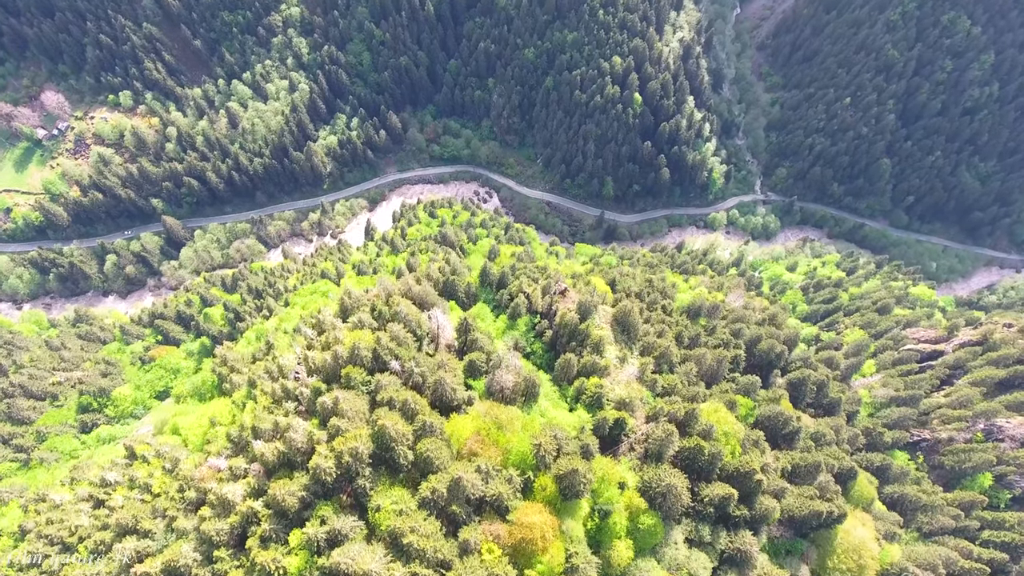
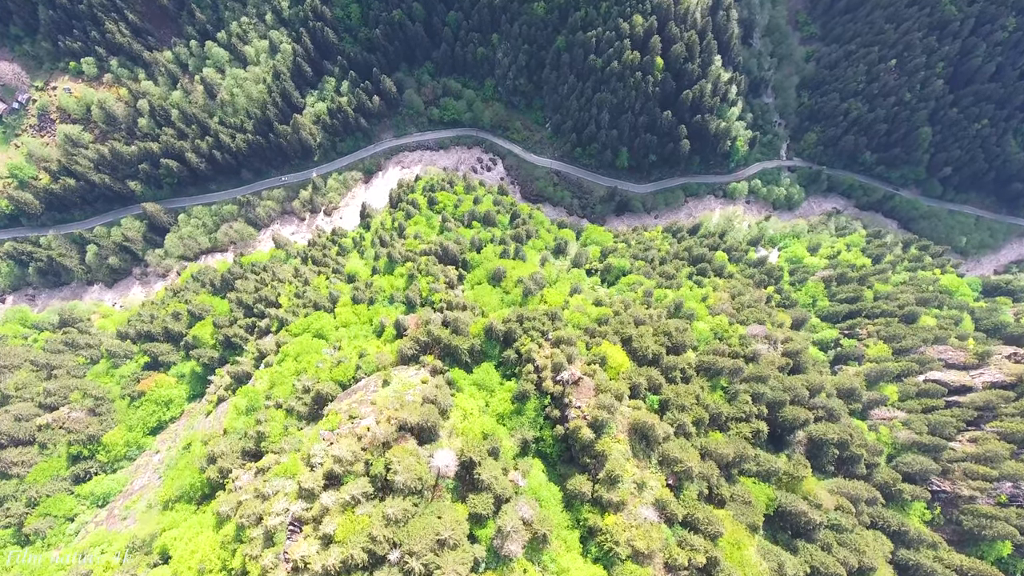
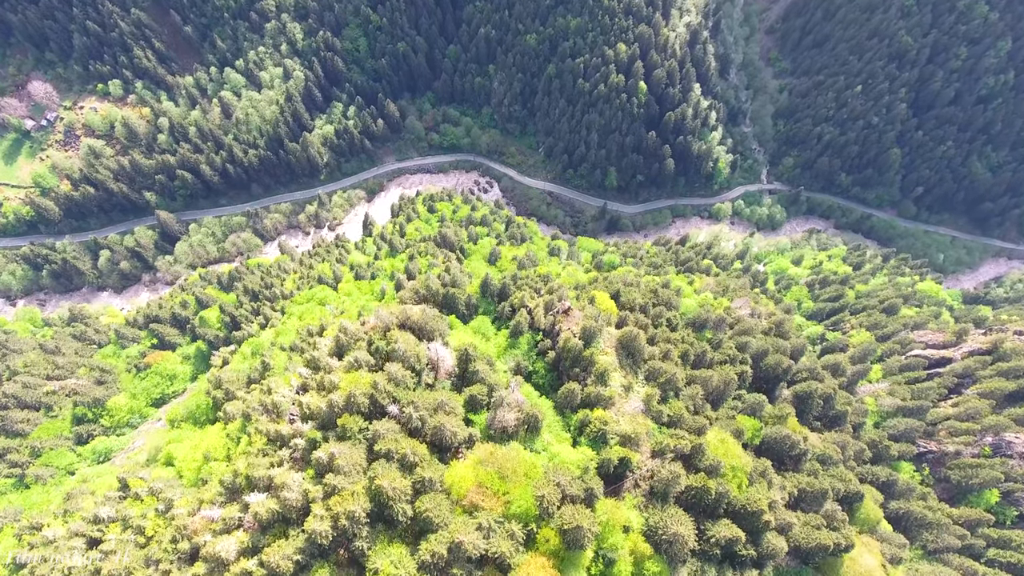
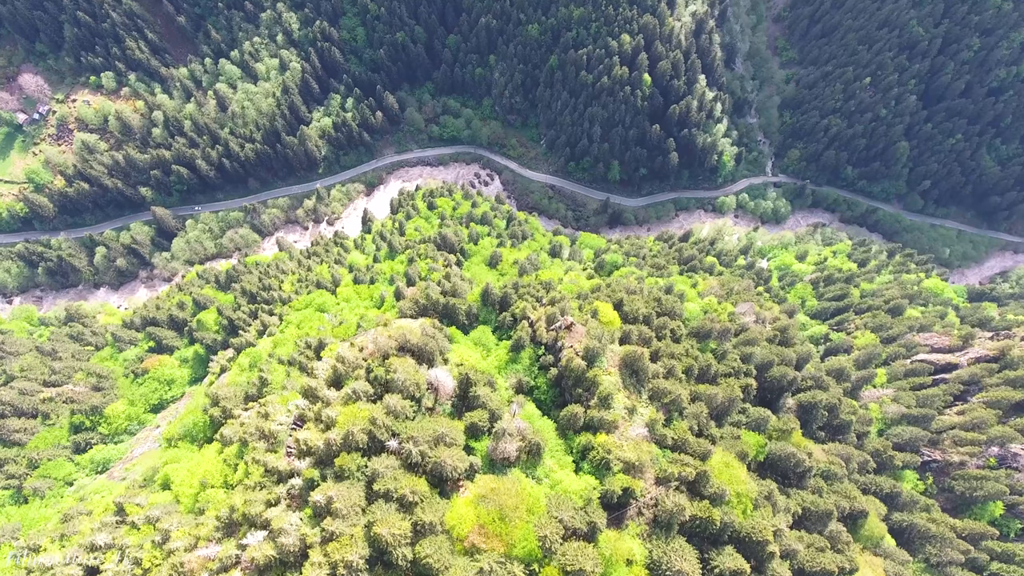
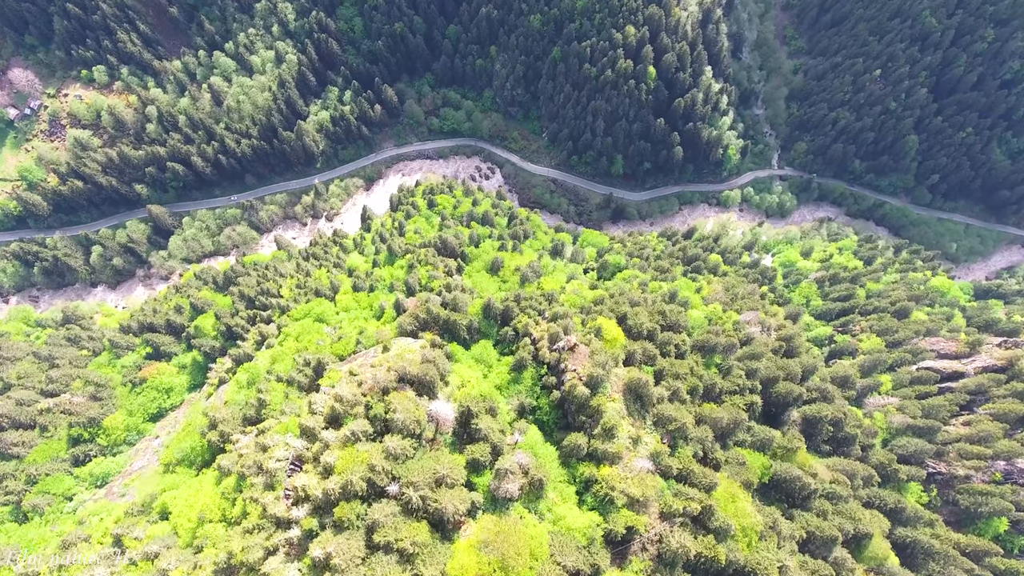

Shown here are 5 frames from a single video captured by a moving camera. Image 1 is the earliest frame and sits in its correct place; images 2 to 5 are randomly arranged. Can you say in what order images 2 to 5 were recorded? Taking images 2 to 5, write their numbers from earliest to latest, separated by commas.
3, 4, 5, 2
